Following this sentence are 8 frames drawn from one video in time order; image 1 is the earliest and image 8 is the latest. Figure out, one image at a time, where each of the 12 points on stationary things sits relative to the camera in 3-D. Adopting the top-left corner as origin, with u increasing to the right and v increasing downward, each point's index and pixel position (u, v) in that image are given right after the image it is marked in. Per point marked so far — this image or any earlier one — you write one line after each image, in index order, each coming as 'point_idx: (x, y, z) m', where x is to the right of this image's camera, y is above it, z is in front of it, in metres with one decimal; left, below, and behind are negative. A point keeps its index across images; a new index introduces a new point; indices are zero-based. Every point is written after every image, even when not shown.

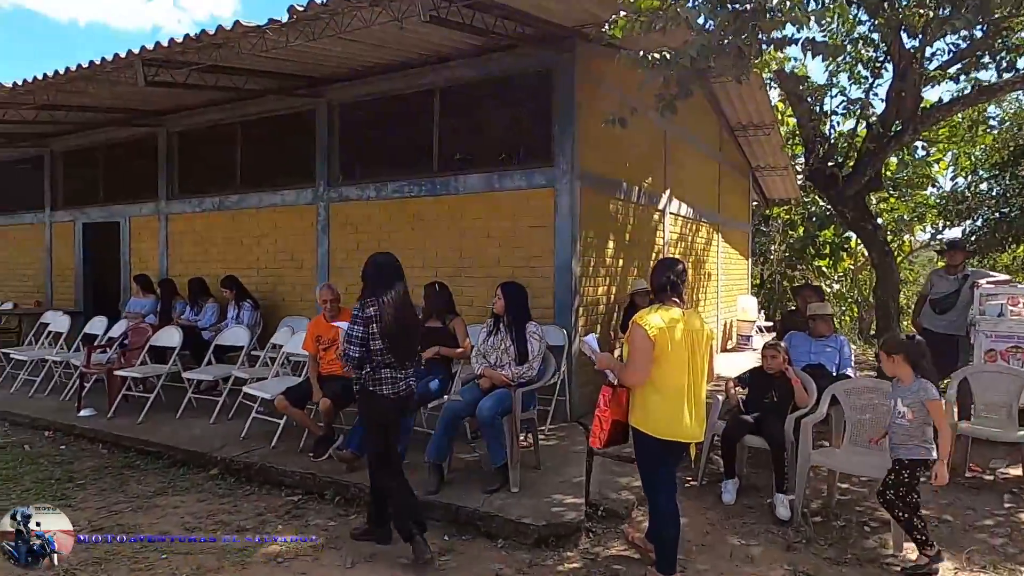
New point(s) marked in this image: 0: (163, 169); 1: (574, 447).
0: (-4.5, +1.5, +8.5) m
1: (+0.5, -1.2, +4.8) m
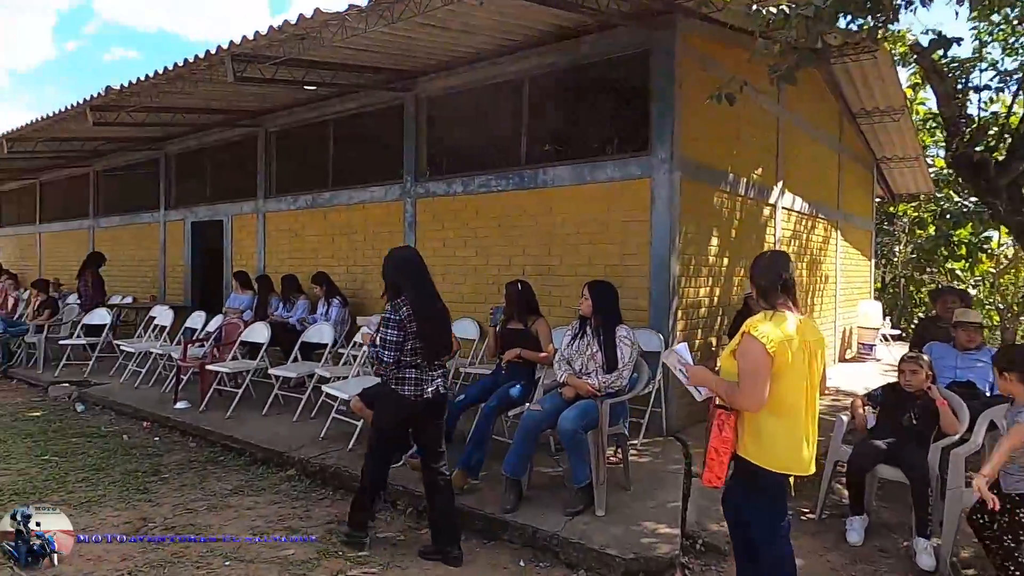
0: (-3.3, +1.6, +8.7) m
1: (+1.0, -1.2, +4.3) m
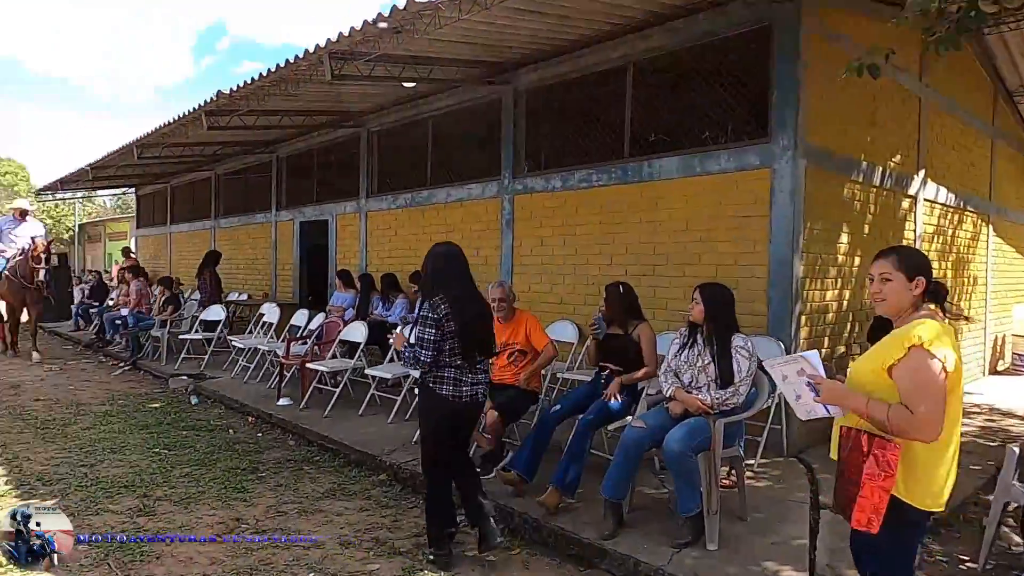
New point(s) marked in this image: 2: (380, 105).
0: (-2.0, +1.6, +8.8) m
1: (+1.6, -1.2, +3.8) m
2: (-1.6, +2.2, +7.9) m
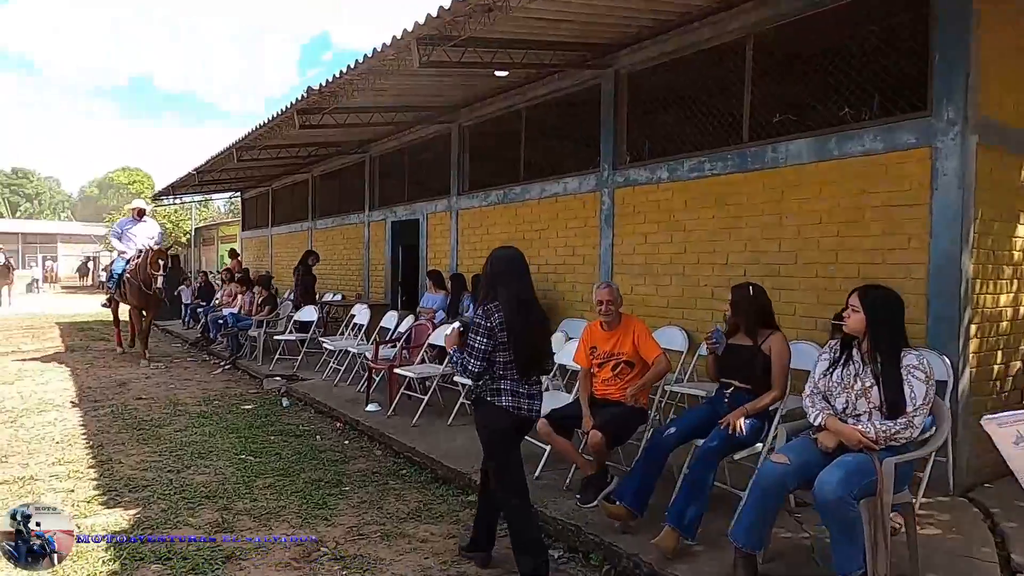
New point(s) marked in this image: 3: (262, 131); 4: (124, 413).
0: (-0.7, +1.6, +8.4) m
1: (+2.1, -1.2, +3.0) m
2: (-0.5, +2.2, +7.6) m
3: (-3.2, +2.0, +8.4) m
4: (-3.7, -1.2, +6.3) m
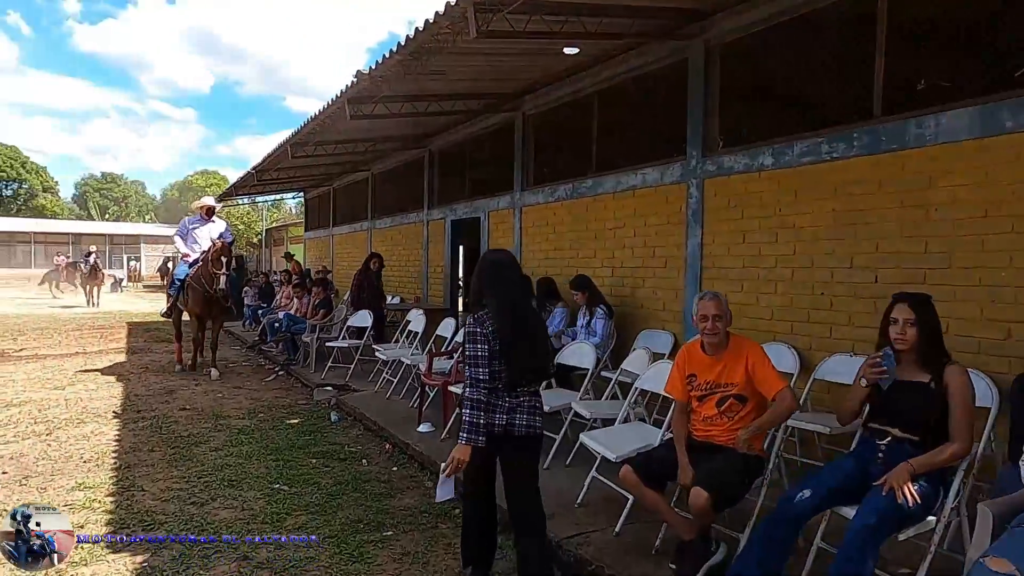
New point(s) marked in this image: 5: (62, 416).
0: (+0.1, +1.5, +7.7) m
1: (+2.4, -1.3, +2.1) m
2: (+0.3, +2.1, +6.8) m
3: (-2.4, +2.0, +7.9) m
4: (-3.1, -1.2, +5.9) m
5: (-4.3, -1.2, +6.3) m
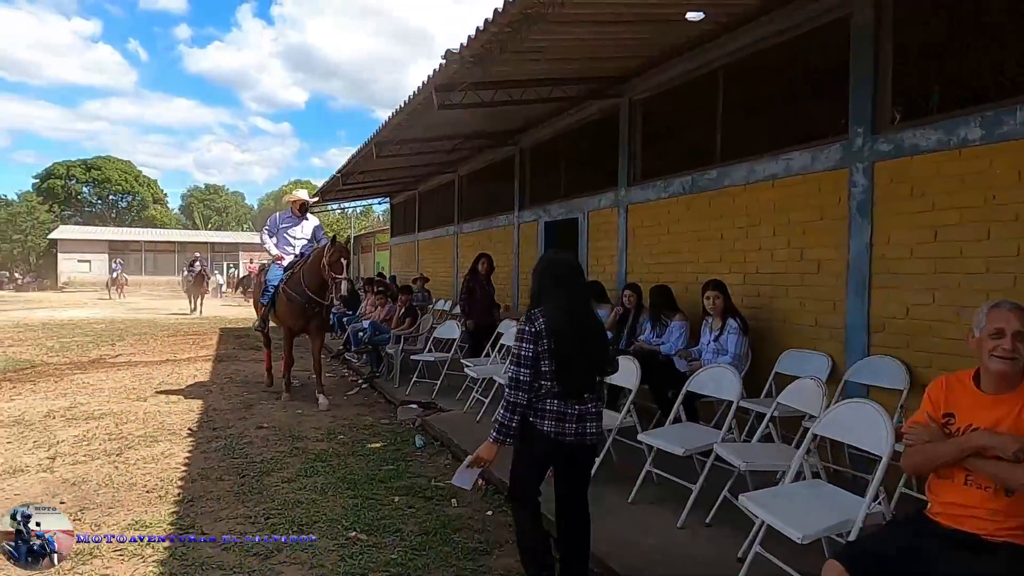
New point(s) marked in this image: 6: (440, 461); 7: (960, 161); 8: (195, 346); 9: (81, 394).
0: (+1.2, +1.4, +6.8) m
1: (+2.7, -1.3, +0.9) m
2: (+1.2, +2.1, +5.9) m
3: (-1.3, +1.9, +7.3) m
4: (-2.2, -1.3, +5.4) m
5: (-3.3, -1.3, +5.9) m
6: (-0.6, -1.4, +5.2) m
7: (+2.5, +0.7, +3.7) m
8: (-6.1, -1.1, +12.7) m
9: (-5.1, -1.3, +7.9) m
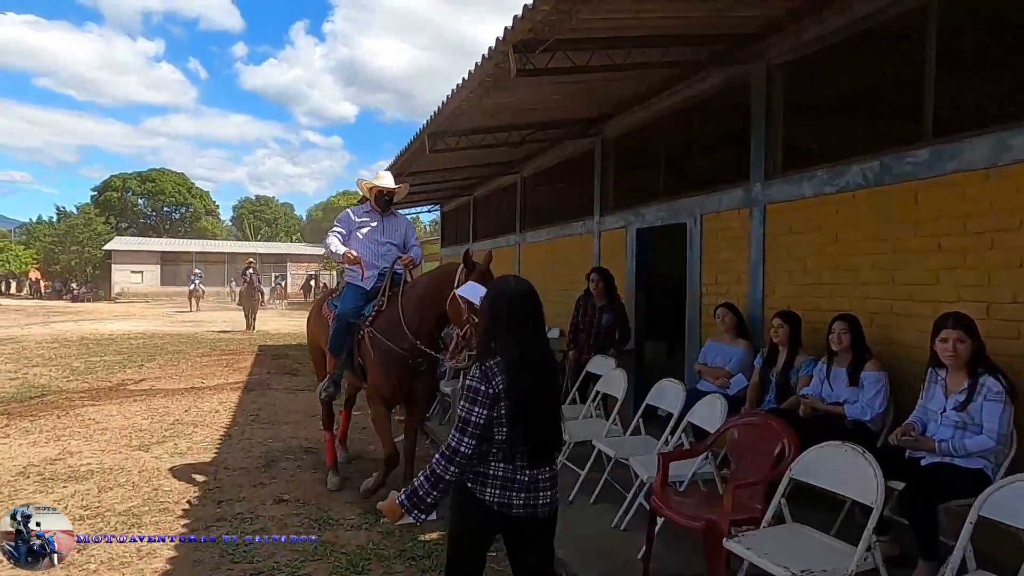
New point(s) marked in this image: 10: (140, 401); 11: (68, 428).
0: (+1.9, +1.2, +5.1) m
1: (+3.1, -1.4, -1.0) m
2: (+1.9, +1.9, +4.2) m
3: (-0.5, +1.6, +5.8) m
4: (-1.6, -1.5, +3.9) m
5: (-2.6, -1.5, +4.4) m
6: (+0.1, -1.5, +3.5) m
7: (+3.0, +0.5, +1.9) m
8: (-4.9, -1.4, +11.5) m
9: (-4.3, -1.5, +6.5) m
10: (-4.8, -1.5, +8.5) m
11: (-4.7, -1.5, +7.0) m
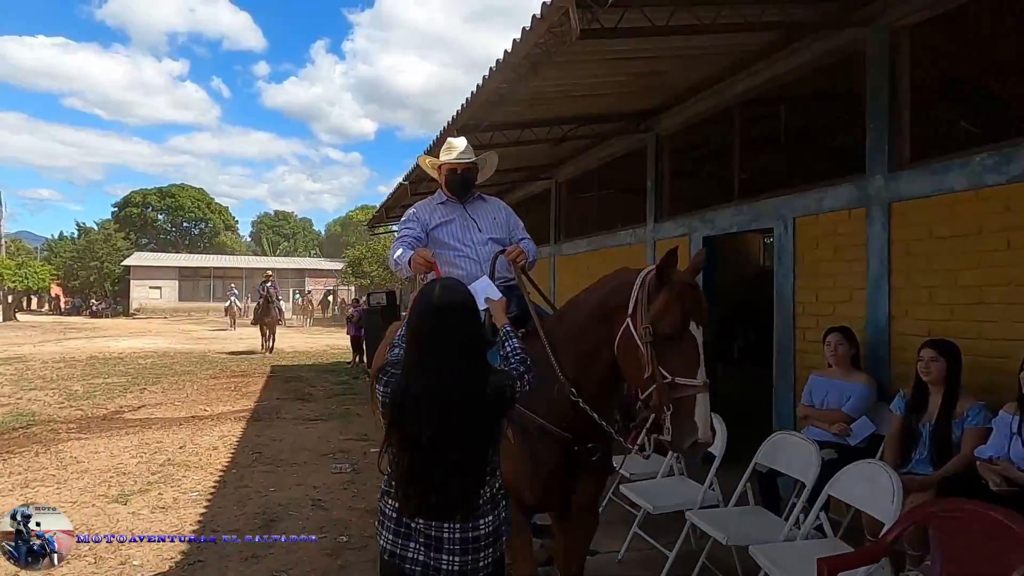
0: (+2.3, +1.1, +4.0) m
1: (+3.3, -1.4, -2.1) m
2: (+2.3, +1.7, +3.2) m
3: (-0.1, +1.5, +4.8) m
4: (-1.3, -1.6, +2.8) m
5: (-2.3, -1.6, +3.4) m
6: (+0.4, -1.6, +2.5) m
7: (+3.3, +0.5, +0.8) m
8: (-4.4, -1.7, +10.5) m
9: (-3.9, -1.7, +5.6) m
10: (-4.3, -1.7, +7.5) m
11: (-4.3, -1.7, +6.1) m
